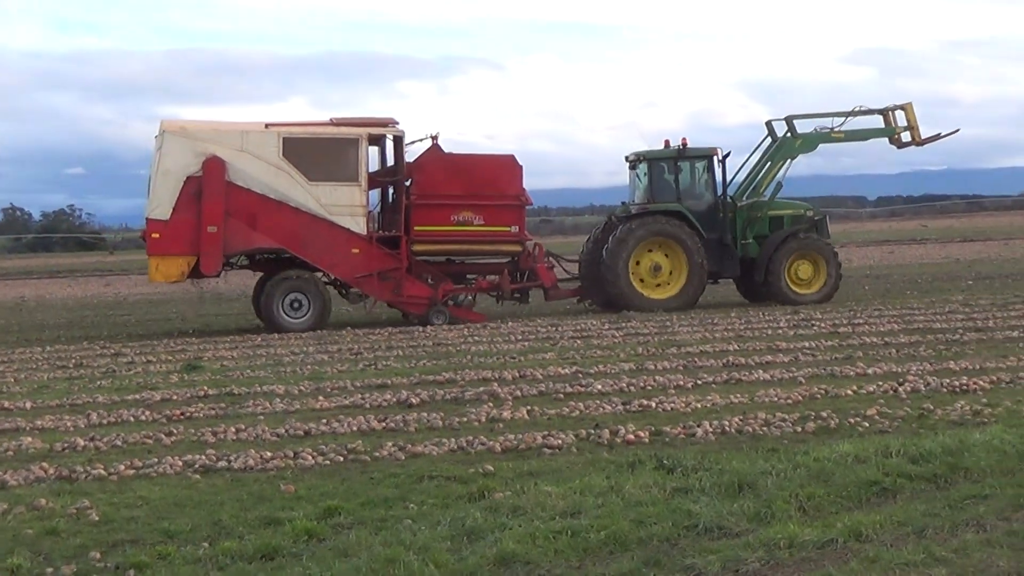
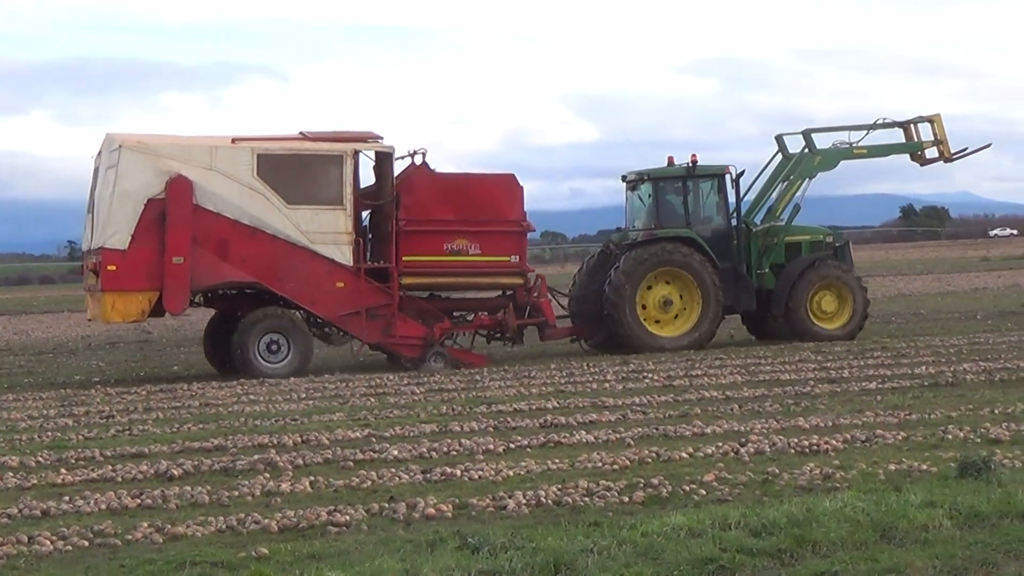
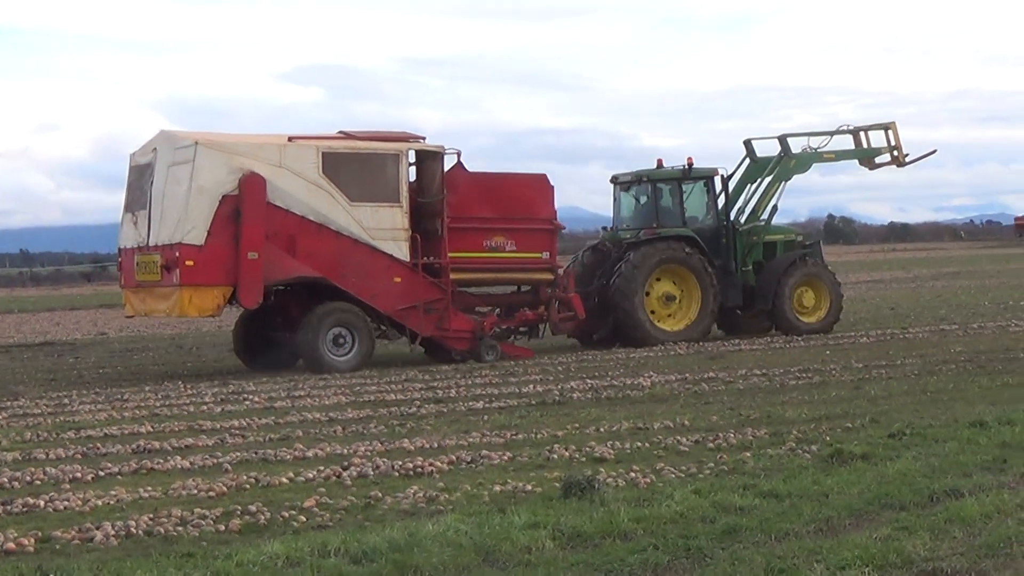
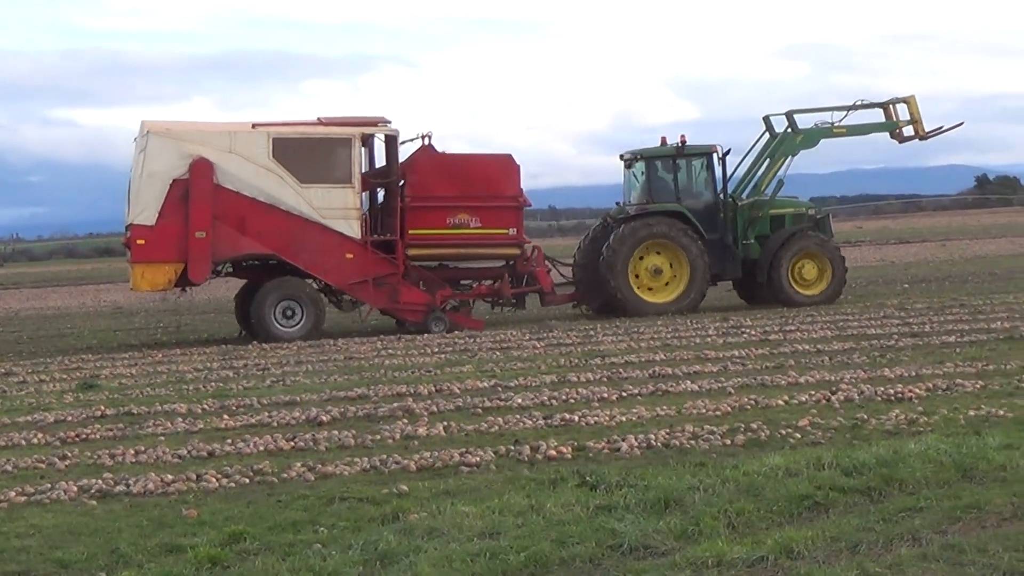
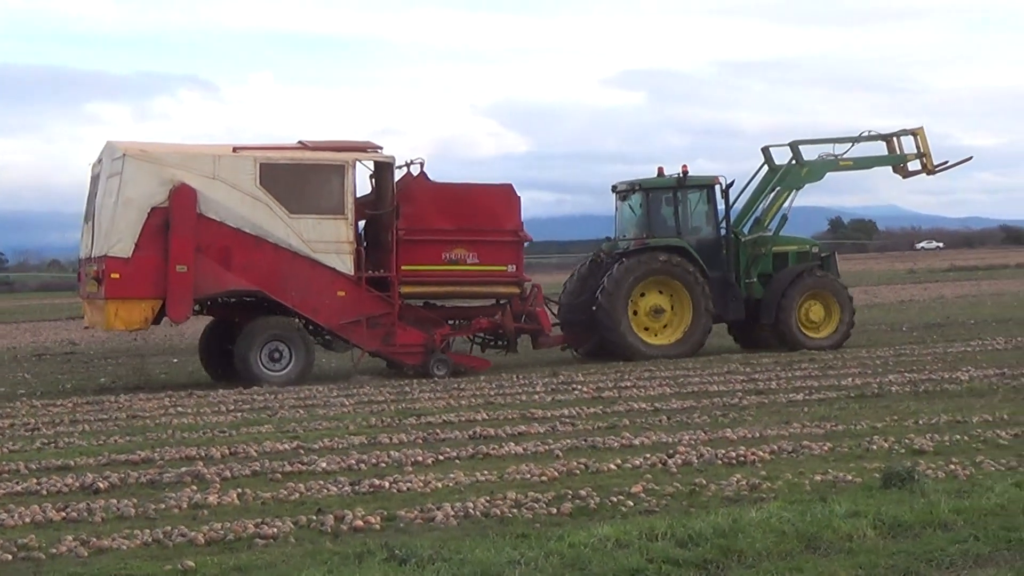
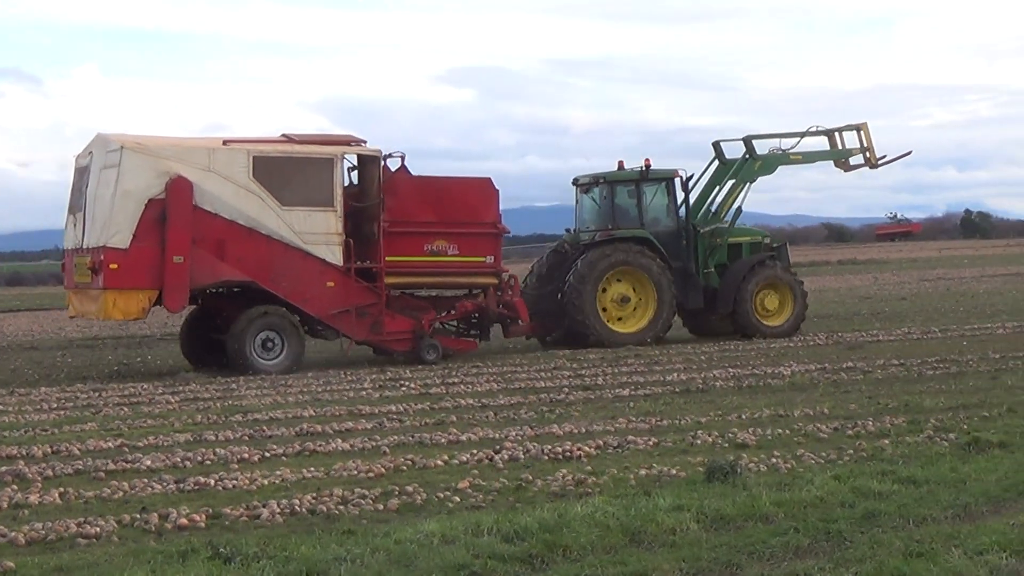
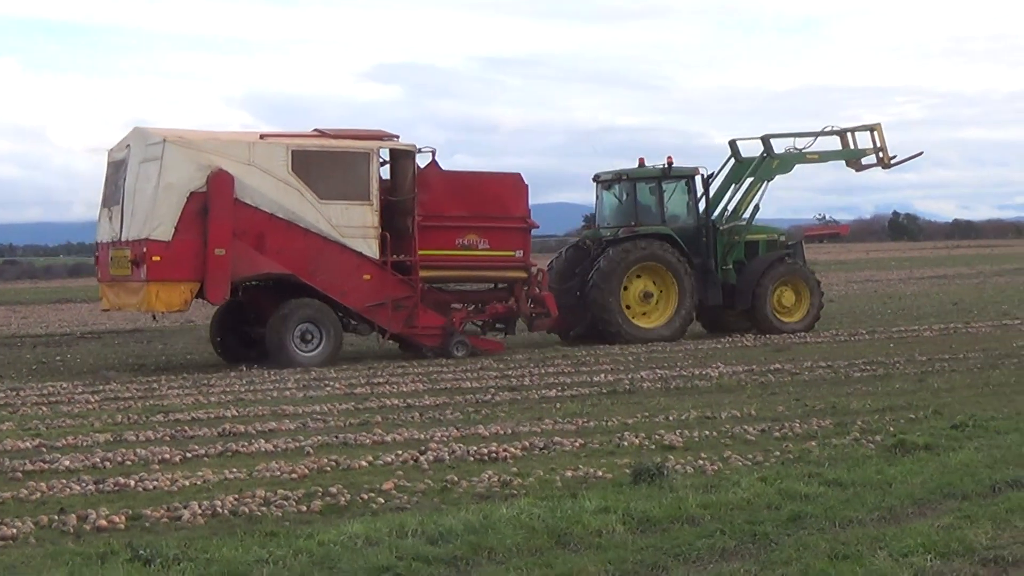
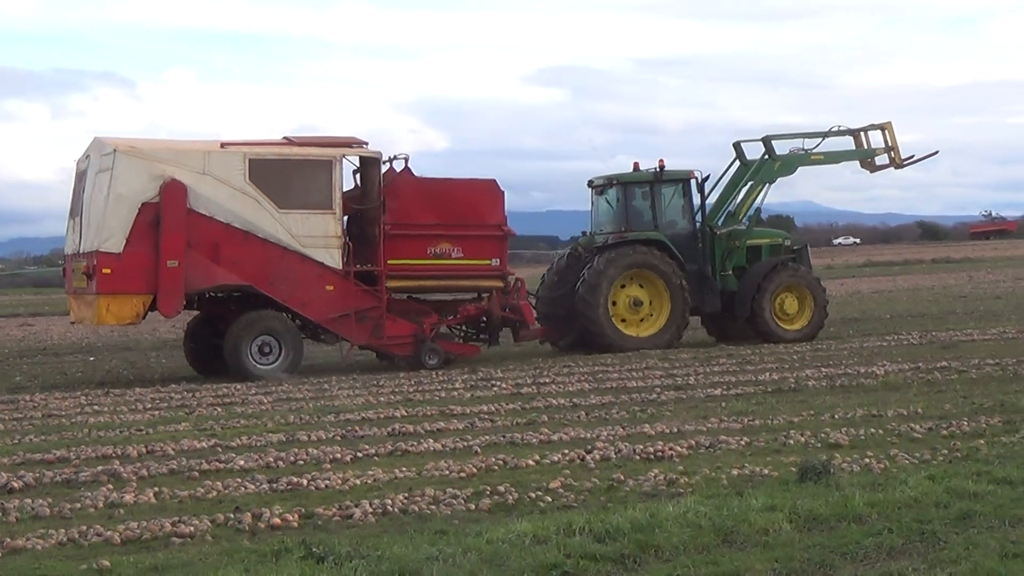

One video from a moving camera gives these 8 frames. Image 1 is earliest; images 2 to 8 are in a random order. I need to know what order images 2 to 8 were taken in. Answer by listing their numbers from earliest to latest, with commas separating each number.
4, 2, 5, 8, 6, 7, 3
